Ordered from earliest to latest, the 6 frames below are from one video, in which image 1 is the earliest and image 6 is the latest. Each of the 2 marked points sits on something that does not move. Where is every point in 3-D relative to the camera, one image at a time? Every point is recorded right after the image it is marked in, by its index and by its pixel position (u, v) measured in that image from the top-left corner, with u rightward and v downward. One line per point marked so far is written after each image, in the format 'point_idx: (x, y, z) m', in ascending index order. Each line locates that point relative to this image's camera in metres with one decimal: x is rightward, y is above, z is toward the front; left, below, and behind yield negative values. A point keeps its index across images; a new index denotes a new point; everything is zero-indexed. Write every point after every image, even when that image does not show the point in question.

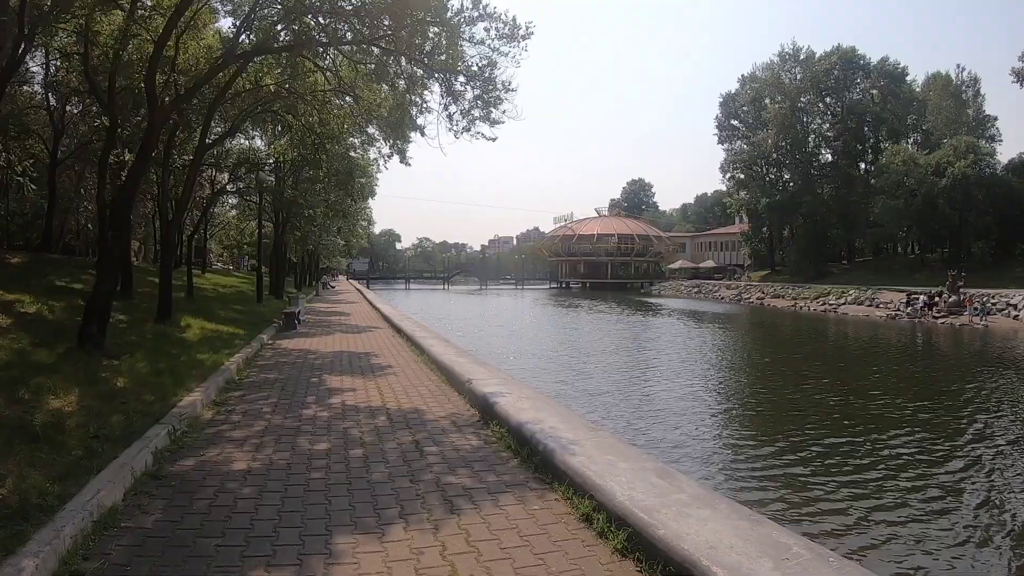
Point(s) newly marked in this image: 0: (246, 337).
0: (-4.8, -0.9, +11.8) m
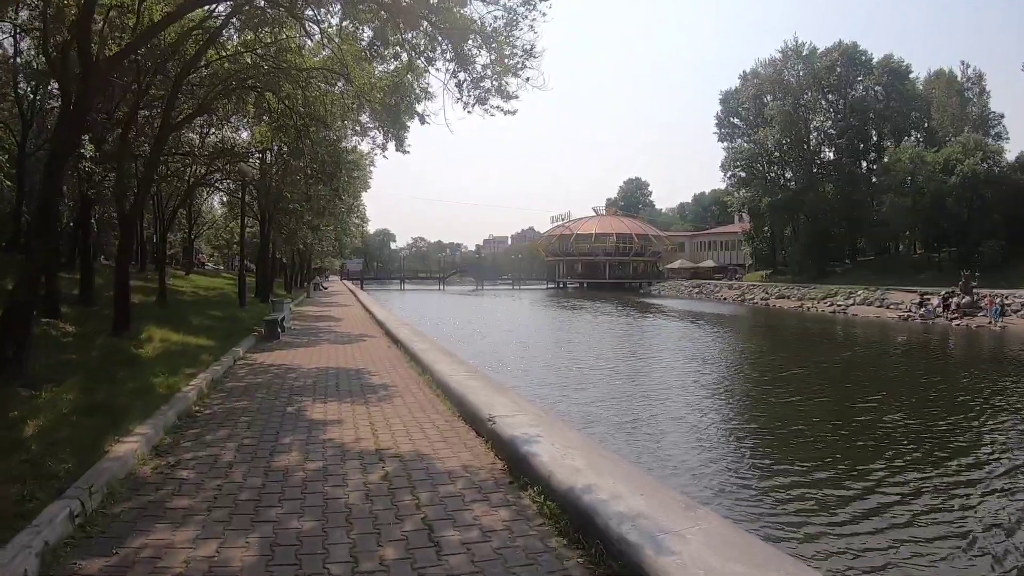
0: (-4.6, -1.0, +10.1) m
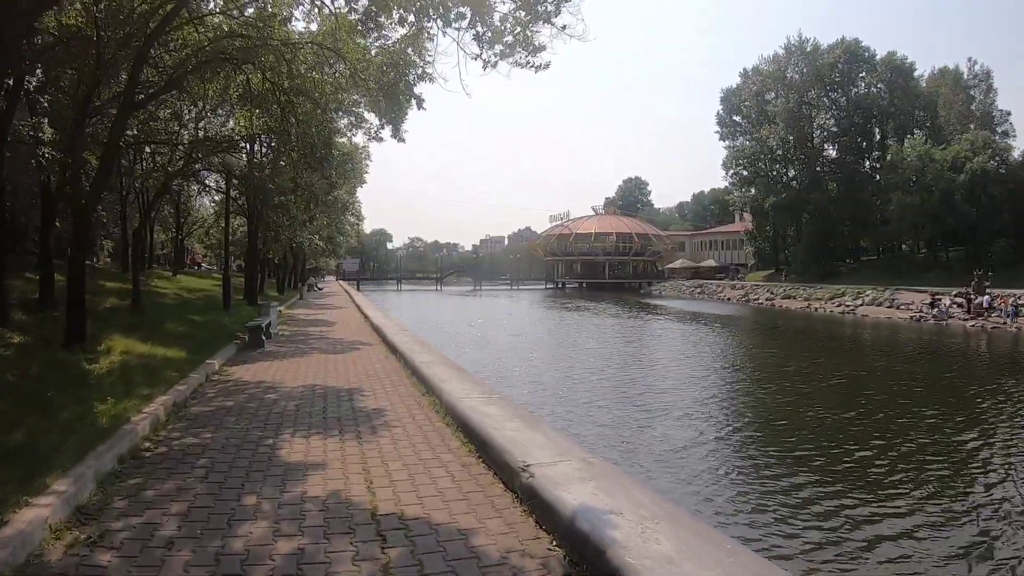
0: (-4.3, -1.0, +8.7) m
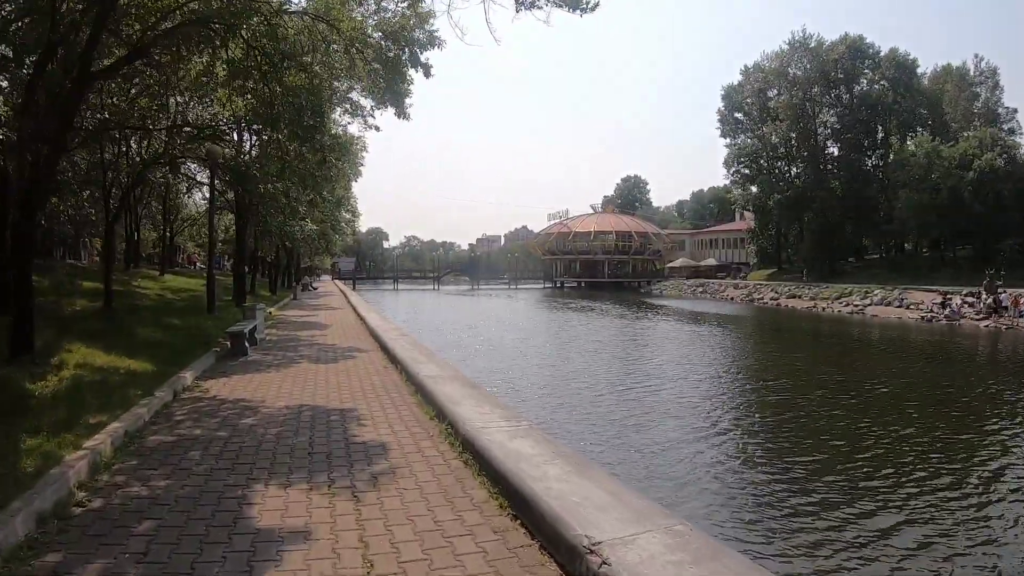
0: (-4.1, -1.0, +7.4) m
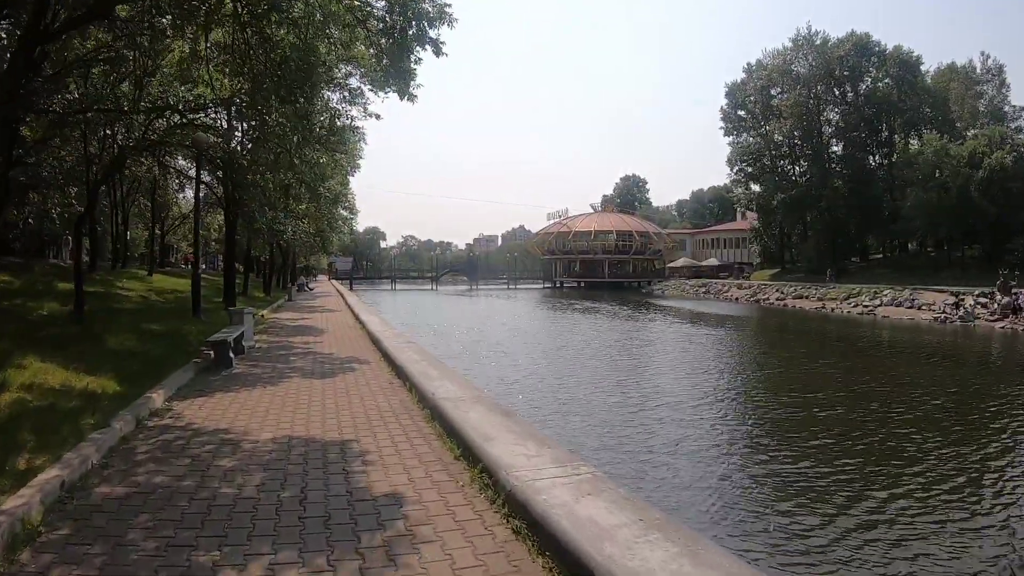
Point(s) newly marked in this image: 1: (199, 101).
0: (-3.7, -1.1, +6.1) m
1: (-6.6, +3.9, +13.7) m
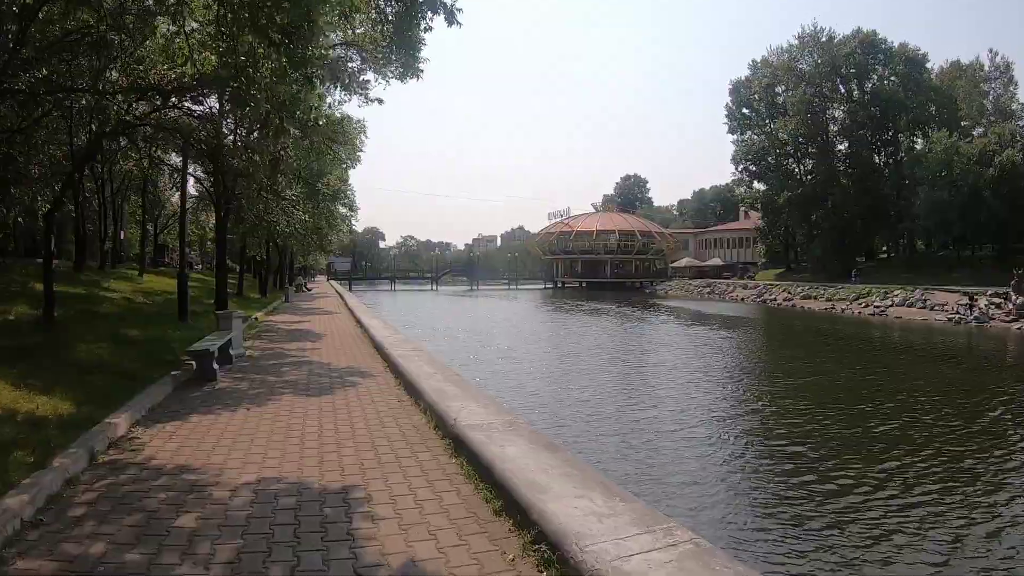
0: (-3.4, -1.1, +5.0) m
1: (-6.3, +3.9, +12.6) m
